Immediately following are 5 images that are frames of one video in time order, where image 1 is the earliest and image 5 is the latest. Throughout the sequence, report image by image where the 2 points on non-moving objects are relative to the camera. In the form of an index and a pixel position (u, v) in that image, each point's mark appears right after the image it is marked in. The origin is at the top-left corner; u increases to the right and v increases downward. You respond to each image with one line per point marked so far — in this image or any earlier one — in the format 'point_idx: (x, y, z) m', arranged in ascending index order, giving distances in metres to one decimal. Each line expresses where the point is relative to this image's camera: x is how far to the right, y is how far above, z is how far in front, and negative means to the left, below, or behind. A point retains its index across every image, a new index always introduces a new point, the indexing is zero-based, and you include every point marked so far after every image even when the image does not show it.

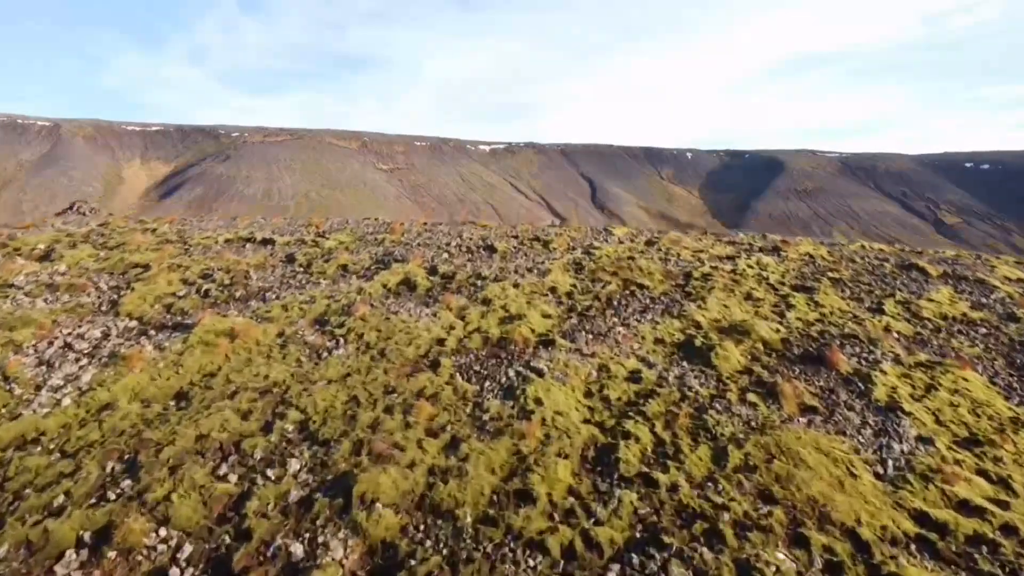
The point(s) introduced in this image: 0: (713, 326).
0: (+1.7, -0.3, +5.3) m
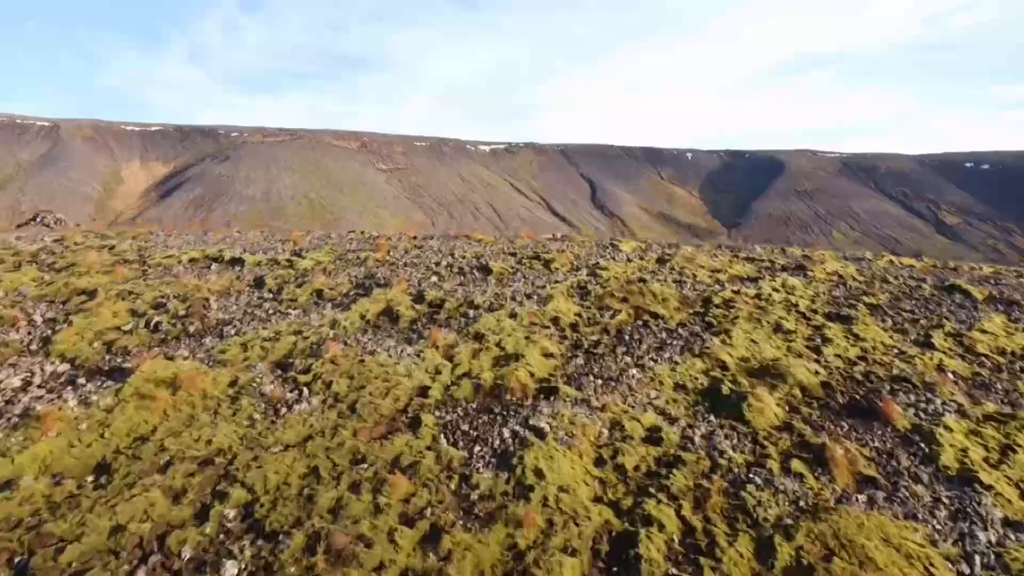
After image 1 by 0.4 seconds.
0: (+1.6, -0.6, +4.6) m
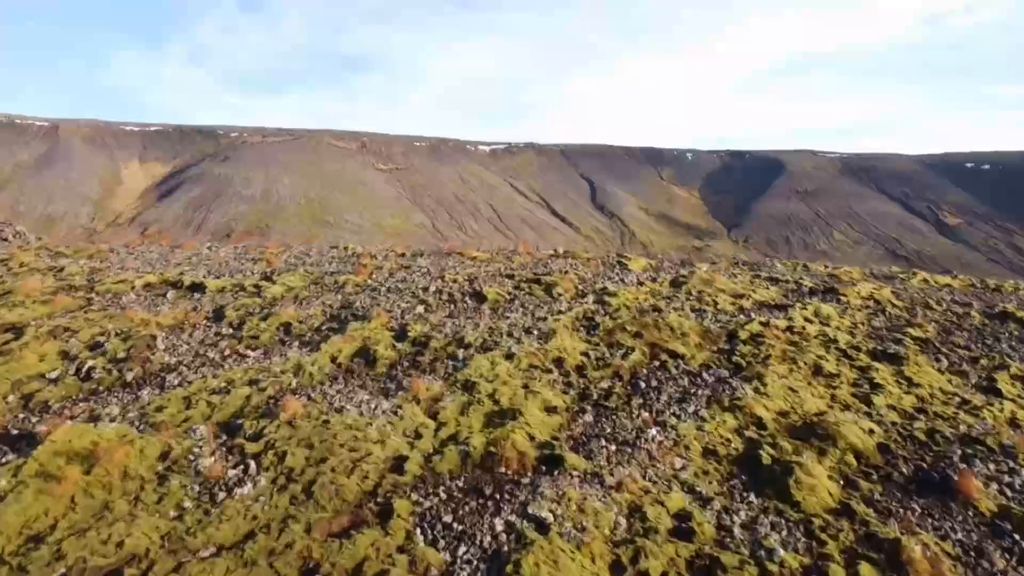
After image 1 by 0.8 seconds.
0: (+1.6, -0.8, +3.8) m
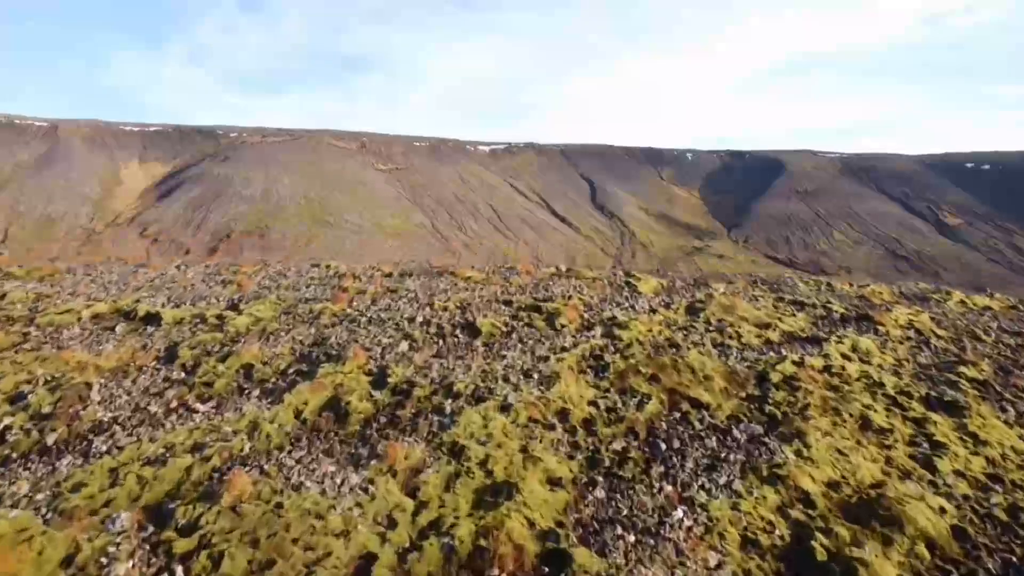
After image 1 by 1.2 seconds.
0: (+1.6, -1.1, +3.2) m
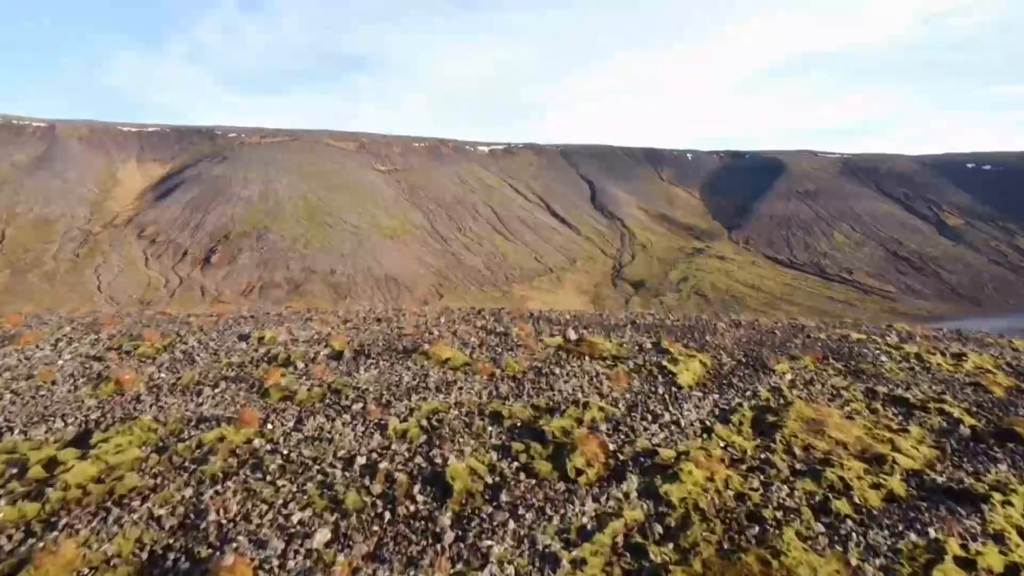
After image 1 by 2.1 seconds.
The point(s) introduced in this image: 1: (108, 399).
0: (+1.5, -1.7, +1.4) m
1: (-2.5, -0.7, +4.0) m
